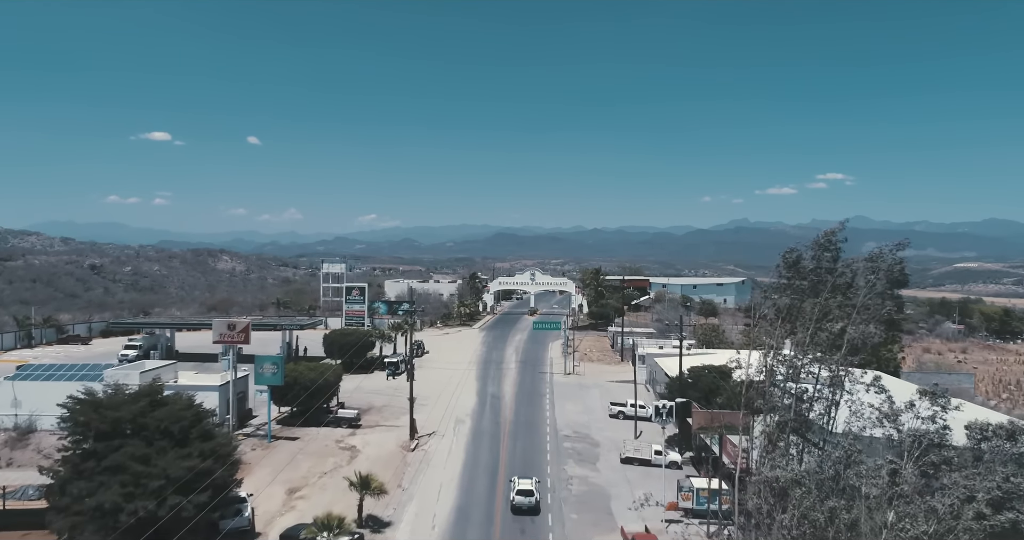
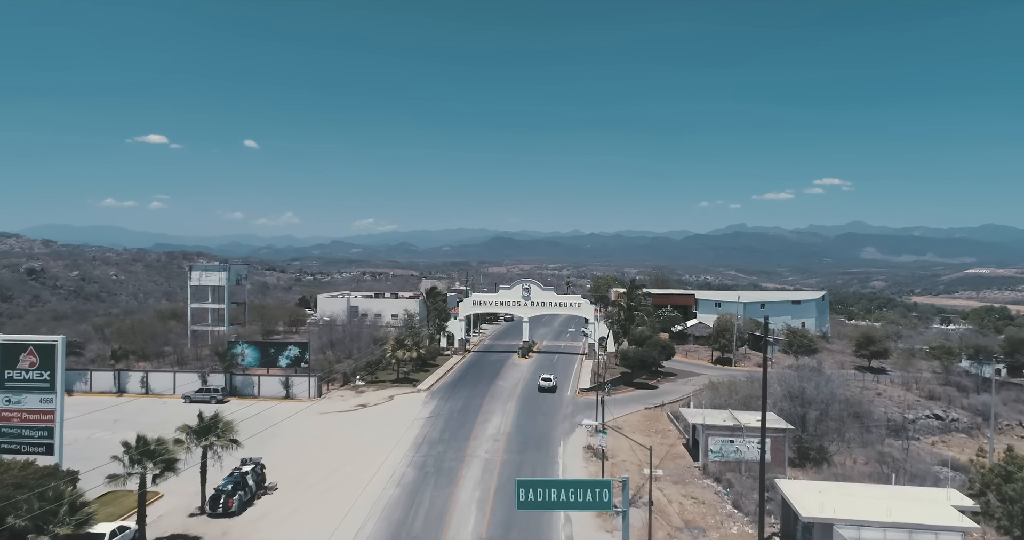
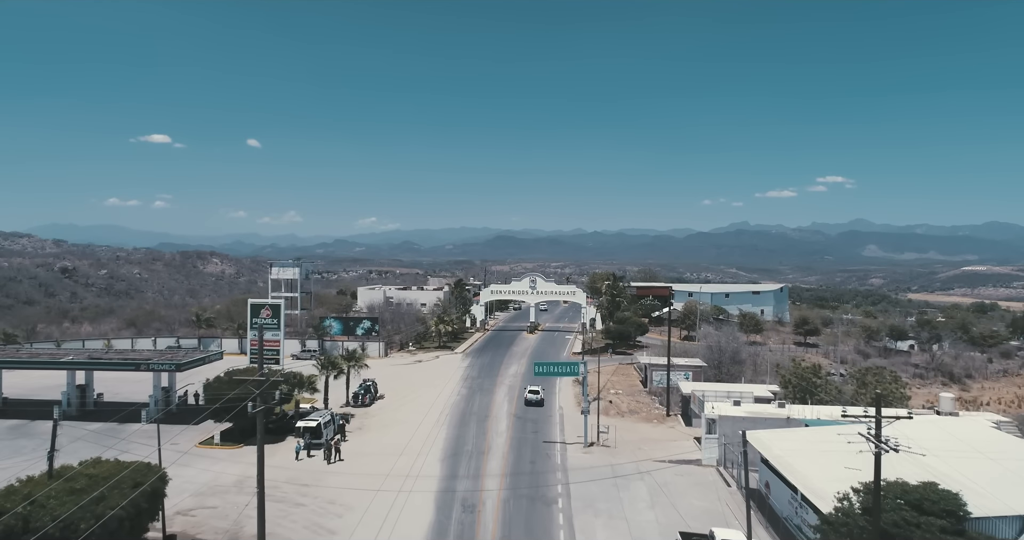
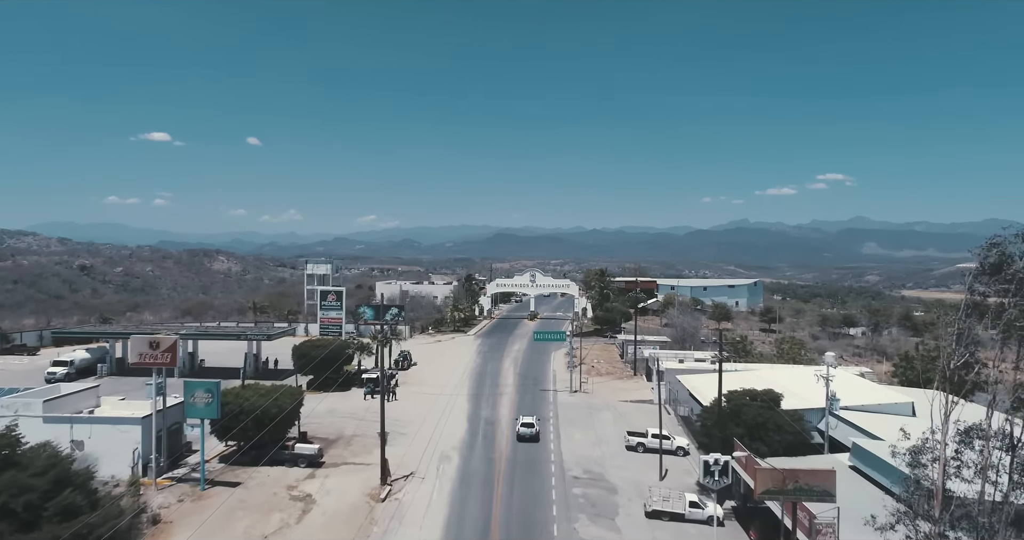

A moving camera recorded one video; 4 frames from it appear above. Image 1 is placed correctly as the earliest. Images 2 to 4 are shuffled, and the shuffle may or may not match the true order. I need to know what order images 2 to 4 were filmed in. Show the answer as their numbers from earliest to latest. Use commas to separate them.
4, 3, 2
